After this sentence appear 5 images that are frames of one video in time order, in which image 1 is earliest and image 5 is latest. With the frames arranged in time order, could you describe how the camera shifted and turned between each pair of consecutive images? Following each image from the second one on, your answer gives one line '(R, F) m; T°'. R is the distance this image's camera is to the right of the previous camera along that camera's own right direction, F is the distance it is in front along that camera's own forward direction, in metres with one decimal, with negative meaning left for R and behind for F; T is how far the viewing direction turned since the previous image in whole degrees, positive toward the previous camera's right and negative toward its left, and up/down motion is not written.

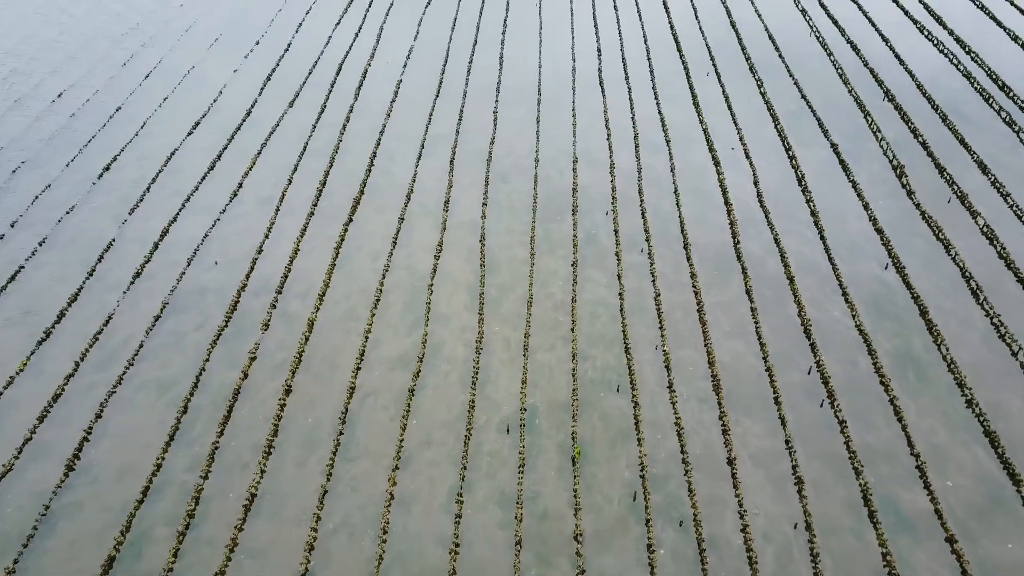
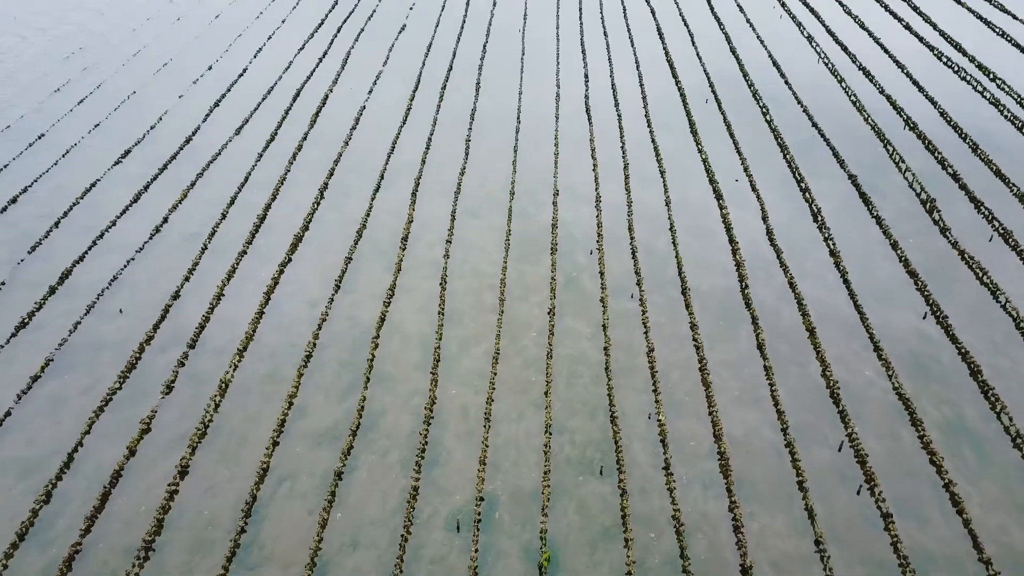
(+0.6, +1.9) m; 0°
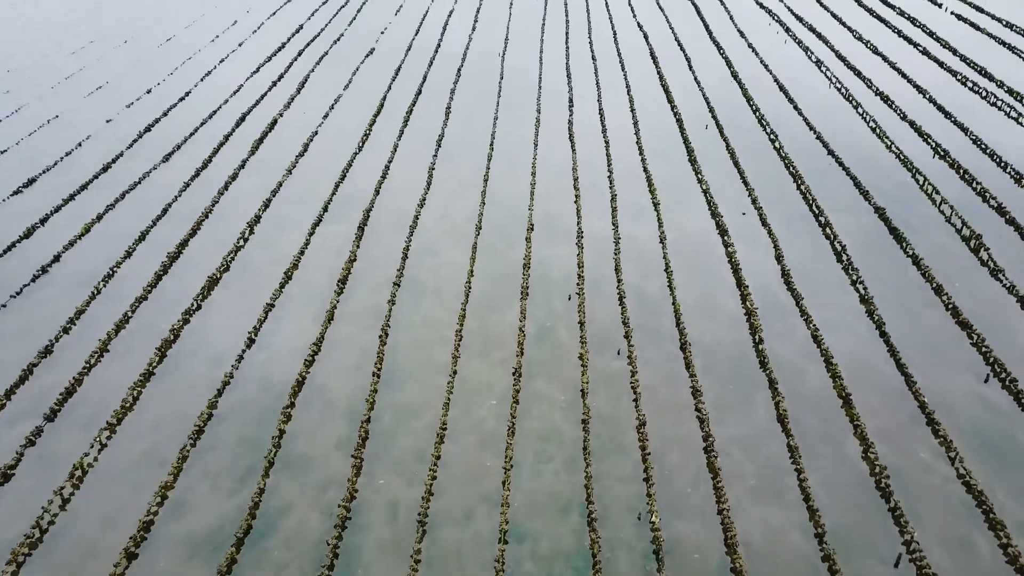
(+0.5, +1.9) m; 0°
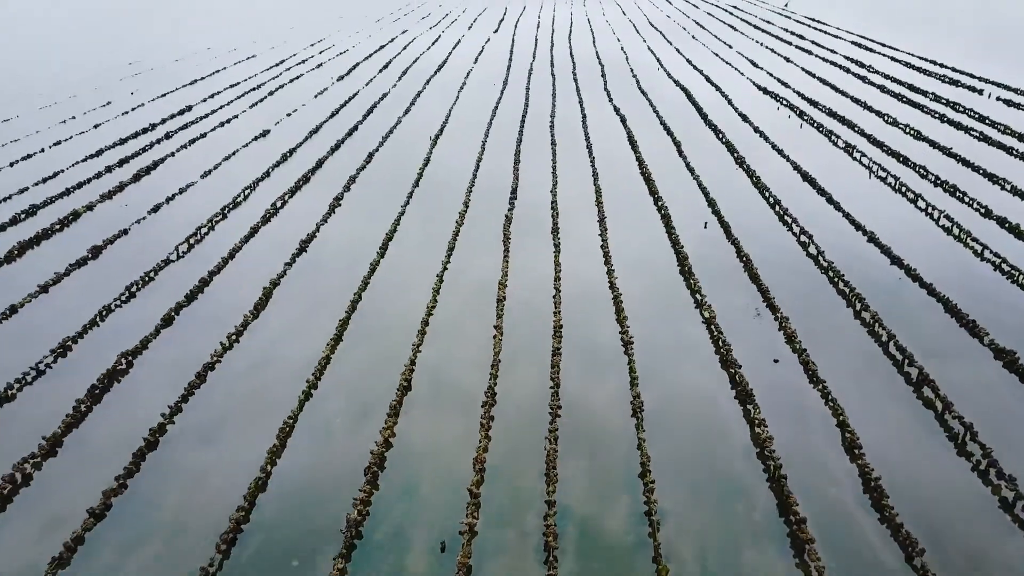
(+1.2, +4.2) m; 0°
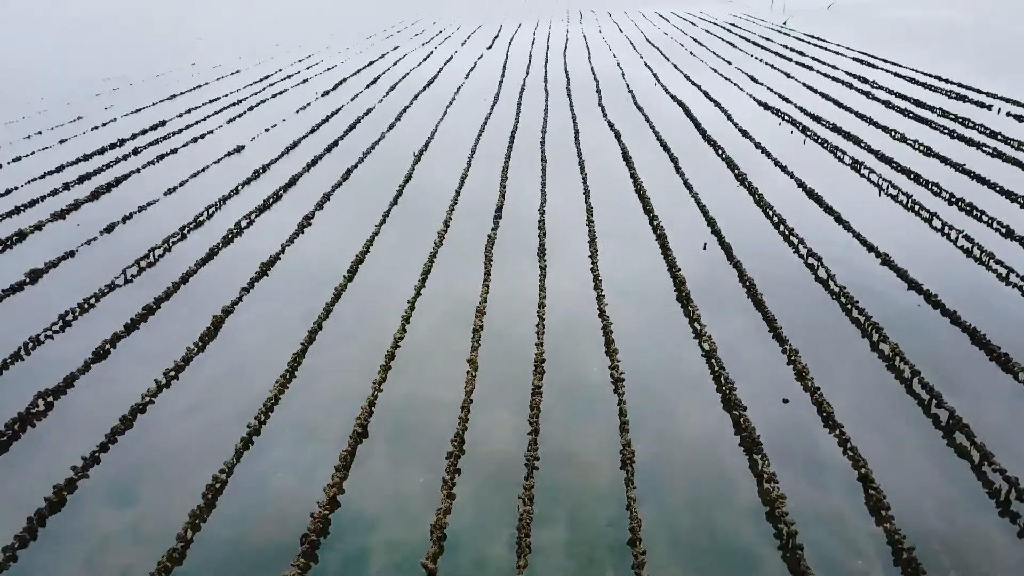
(+0.2, +0.7) m; 0°
